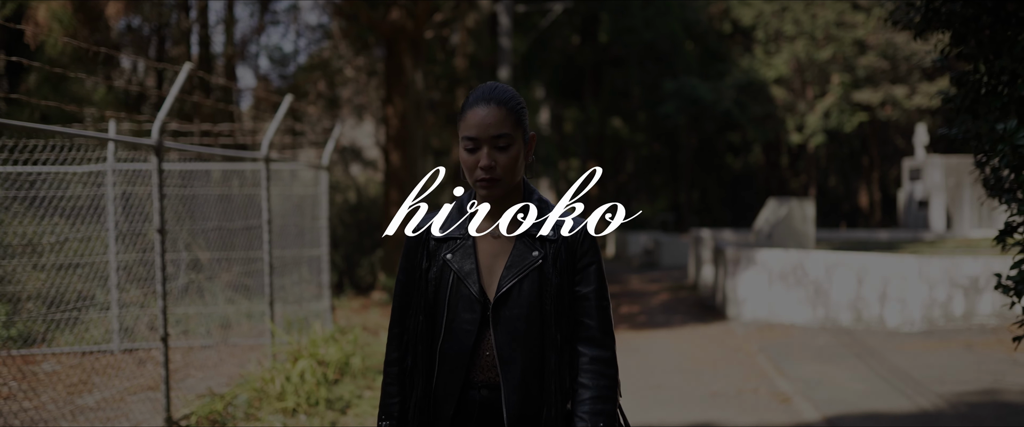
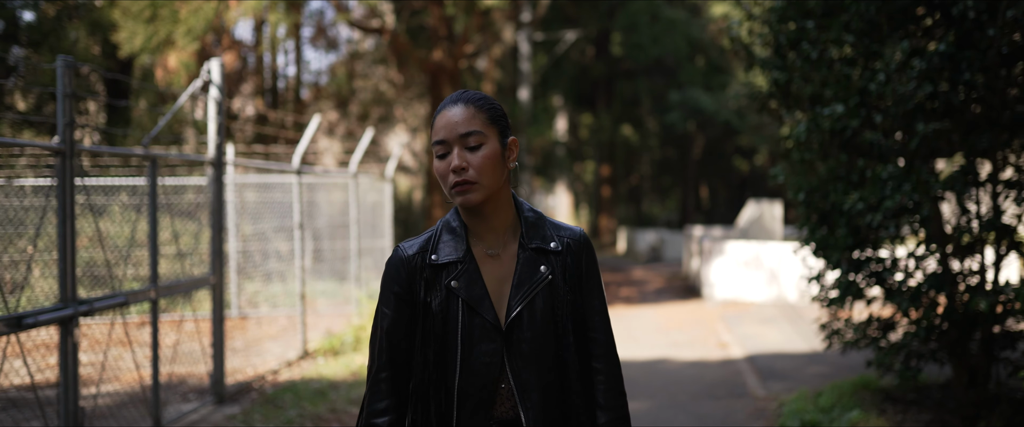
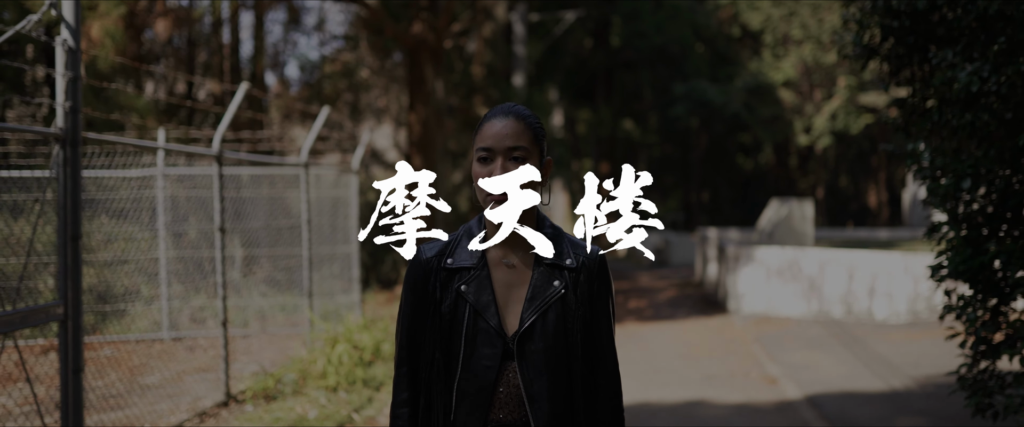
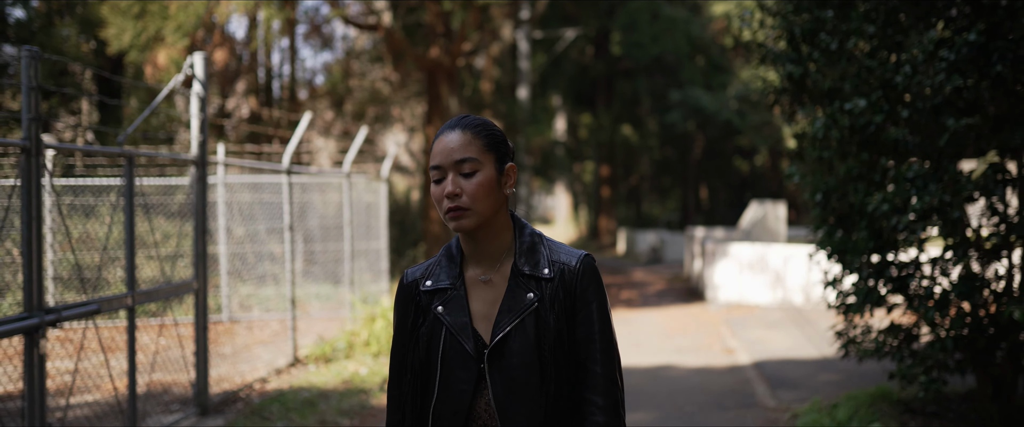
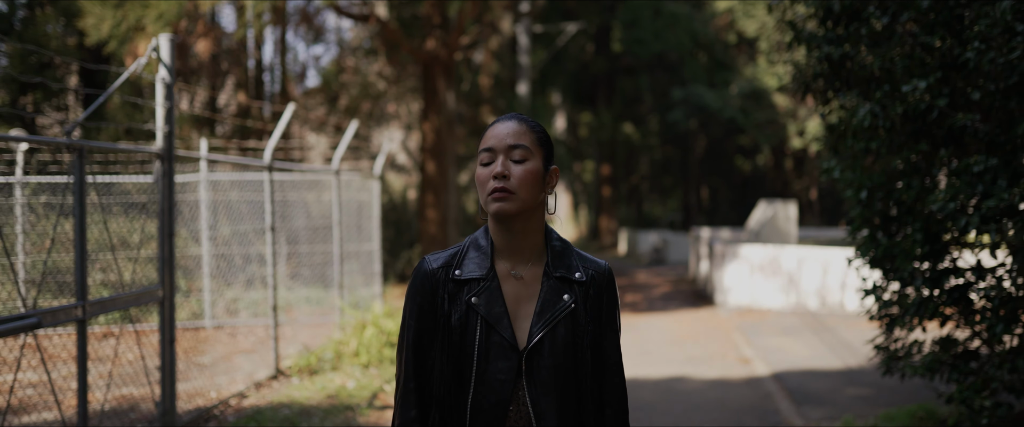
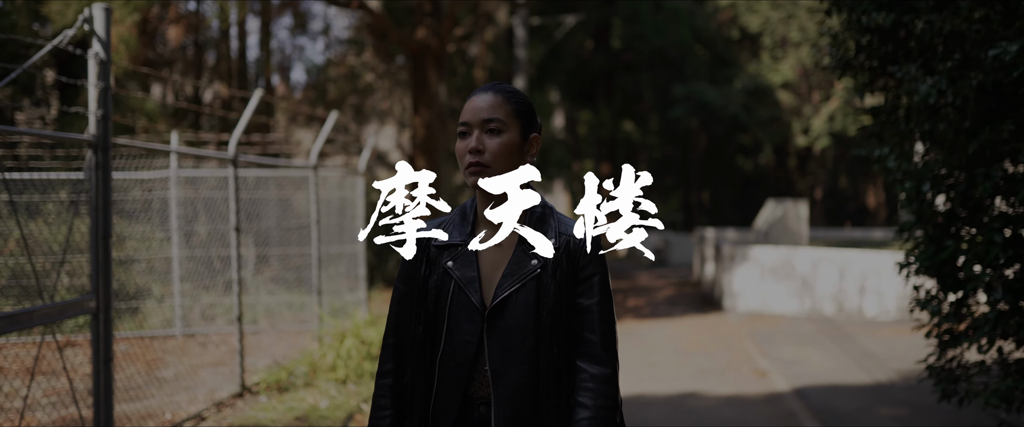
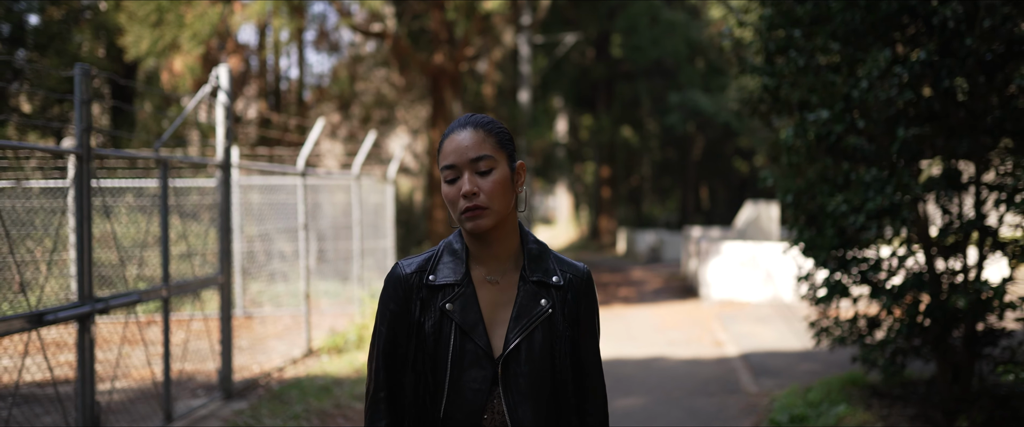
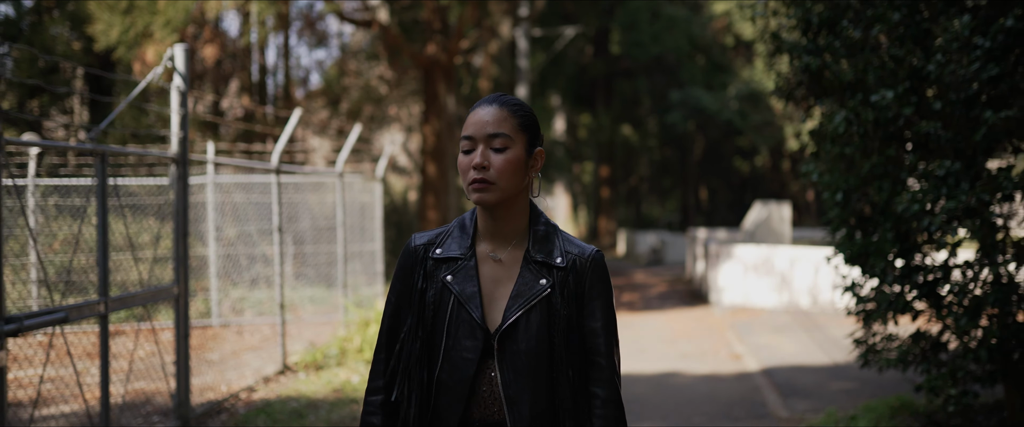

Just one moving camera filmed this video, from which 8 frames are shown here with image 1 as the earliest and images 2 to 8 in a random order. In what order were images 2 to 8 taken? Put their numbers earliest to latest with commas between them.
3, 6, 5, 8, 4, 2, 7
